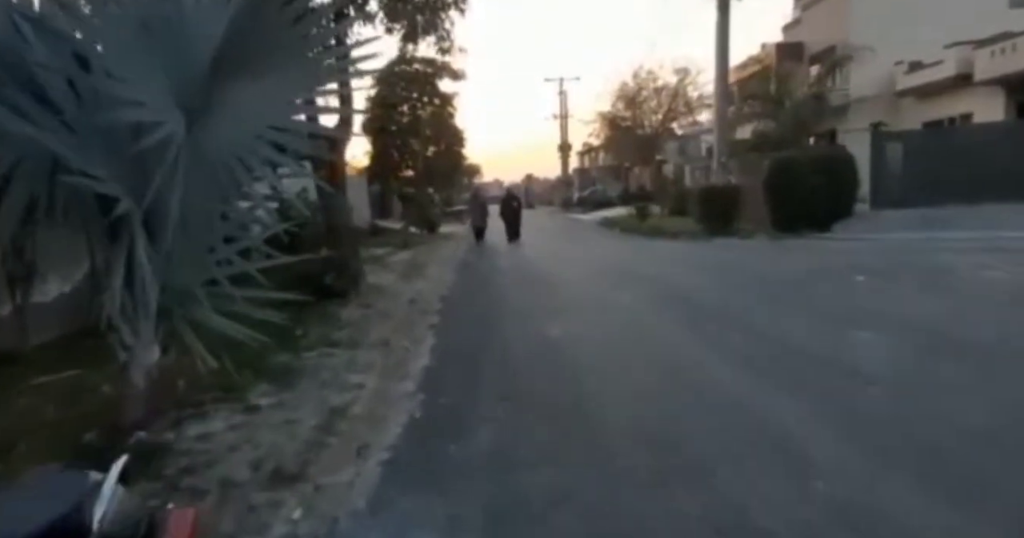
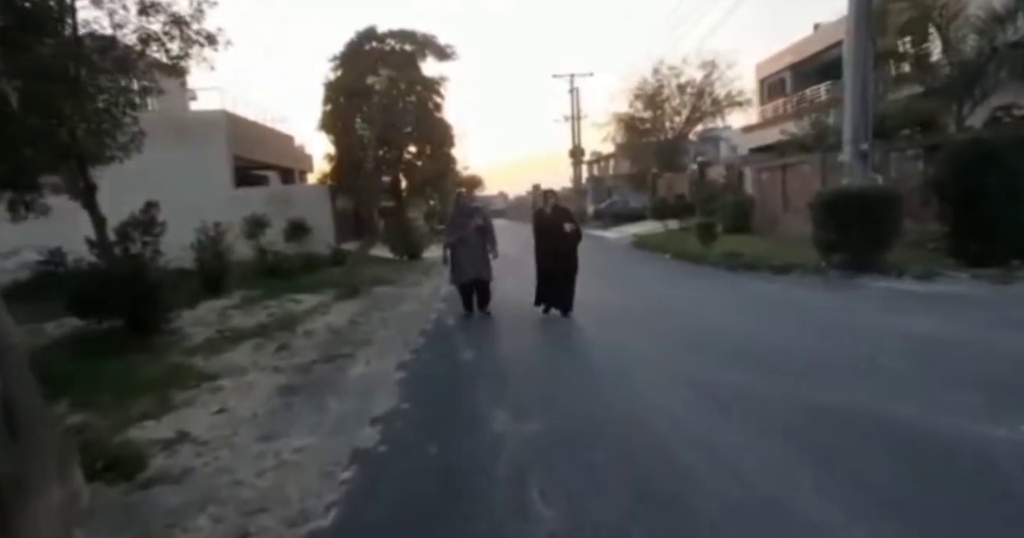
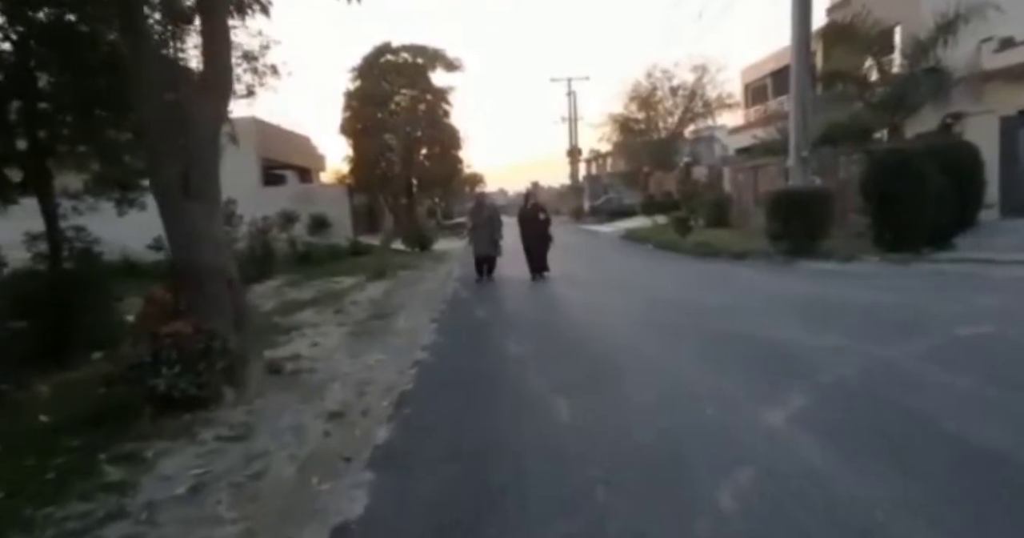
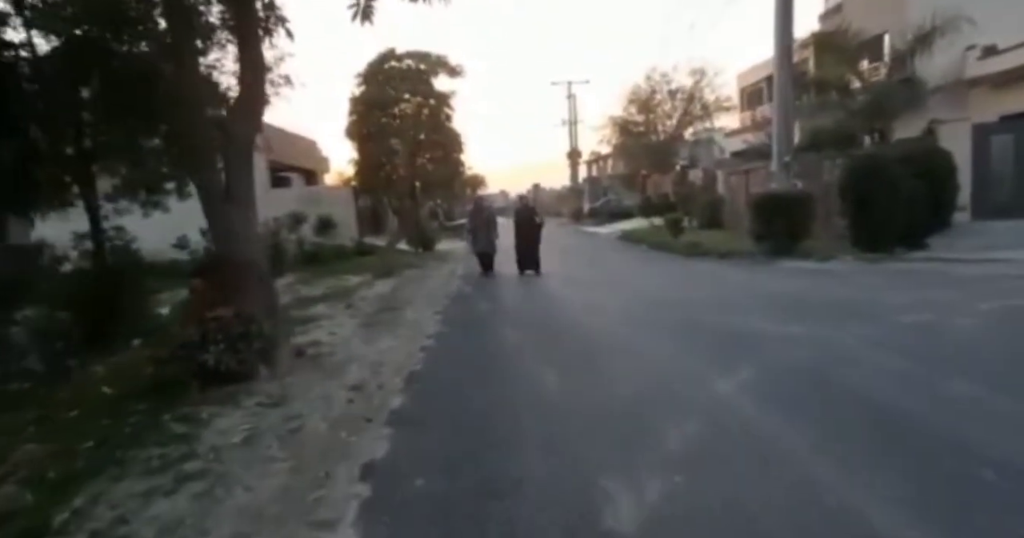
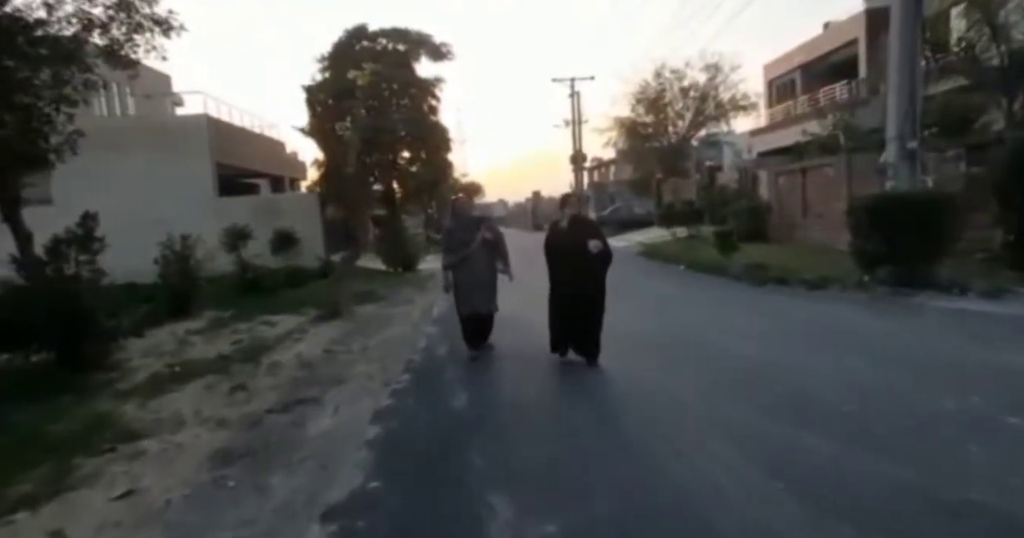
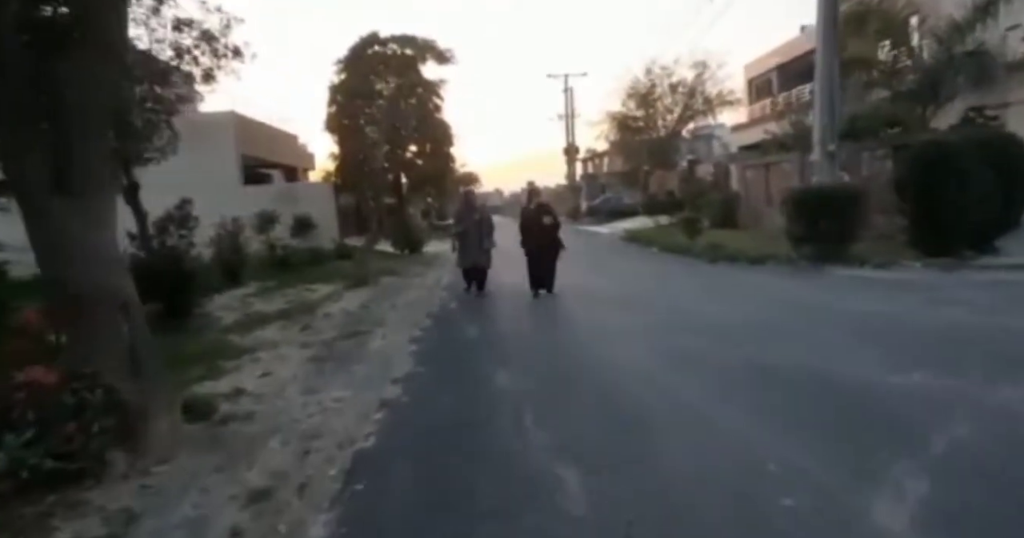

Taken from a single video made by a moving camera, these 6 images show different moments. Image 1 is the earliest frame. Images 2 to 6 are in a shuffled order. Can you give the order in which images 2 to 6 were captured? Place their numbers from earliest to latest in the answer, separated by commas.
4, 3, 6, 2, 5
